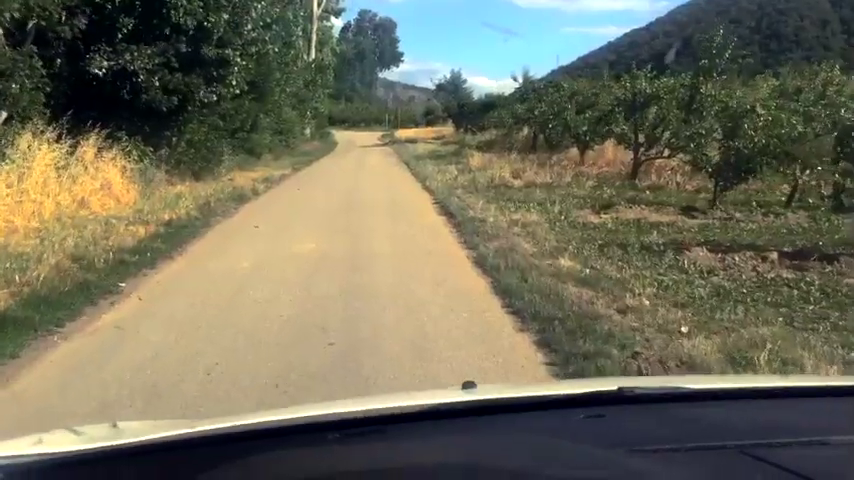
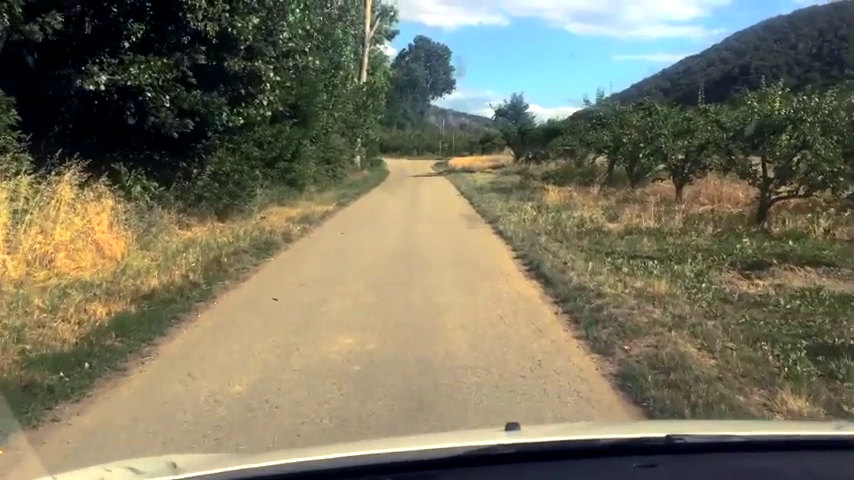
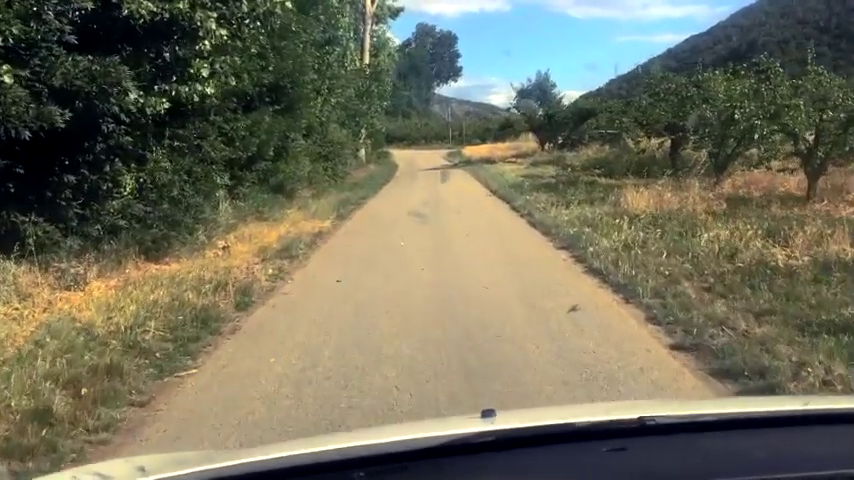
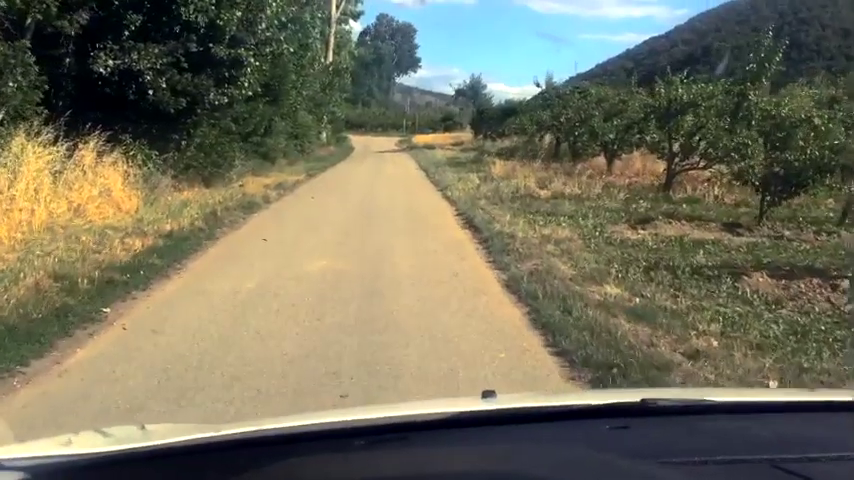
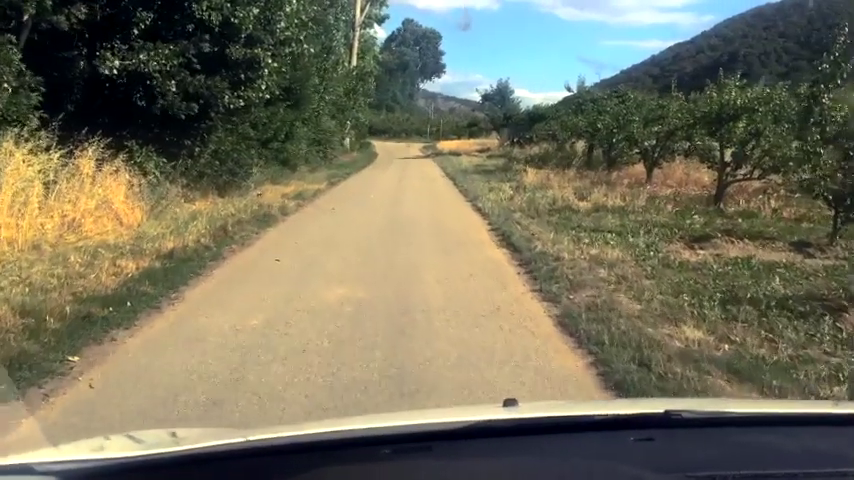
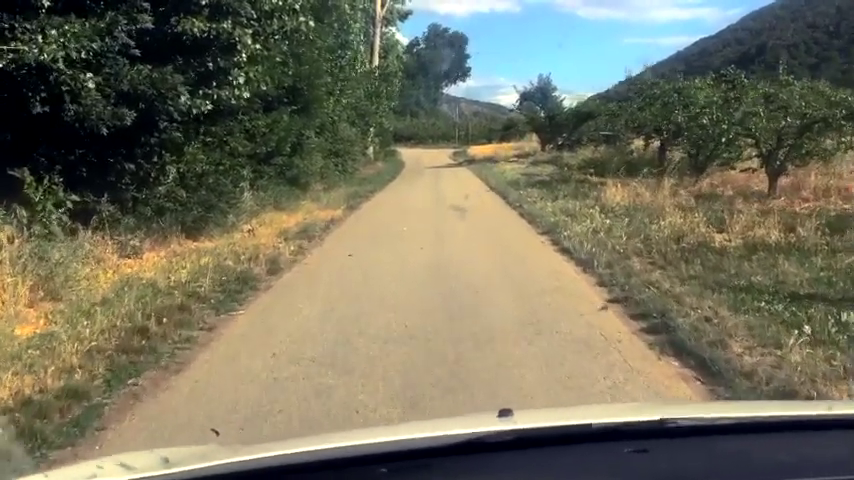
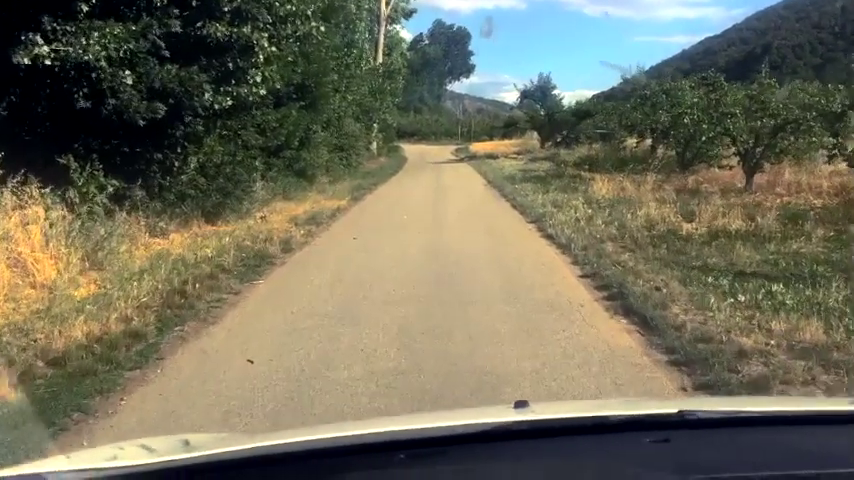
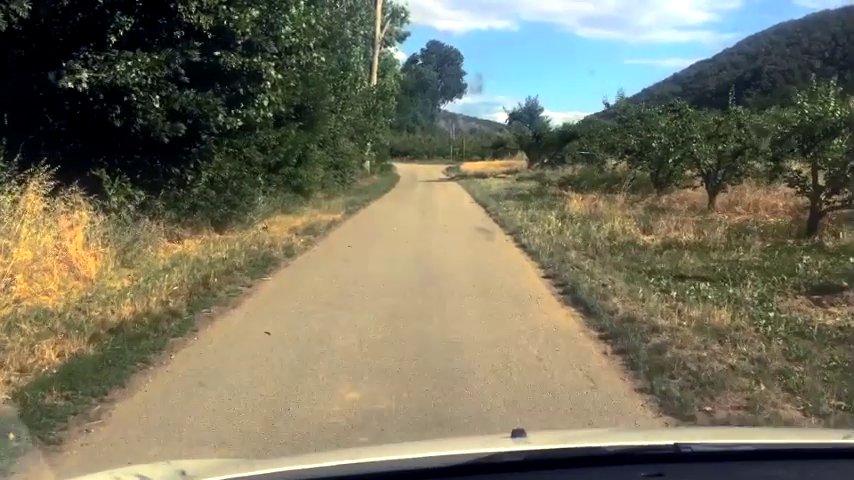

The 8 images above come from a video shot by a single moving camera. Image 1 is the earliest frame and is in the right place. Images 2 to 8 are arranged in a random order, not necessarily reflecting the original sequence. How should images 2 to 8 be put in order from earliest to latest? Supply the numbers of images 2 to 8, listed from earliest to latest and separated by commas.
4, 5, 2, 8, 7, 6, 3
